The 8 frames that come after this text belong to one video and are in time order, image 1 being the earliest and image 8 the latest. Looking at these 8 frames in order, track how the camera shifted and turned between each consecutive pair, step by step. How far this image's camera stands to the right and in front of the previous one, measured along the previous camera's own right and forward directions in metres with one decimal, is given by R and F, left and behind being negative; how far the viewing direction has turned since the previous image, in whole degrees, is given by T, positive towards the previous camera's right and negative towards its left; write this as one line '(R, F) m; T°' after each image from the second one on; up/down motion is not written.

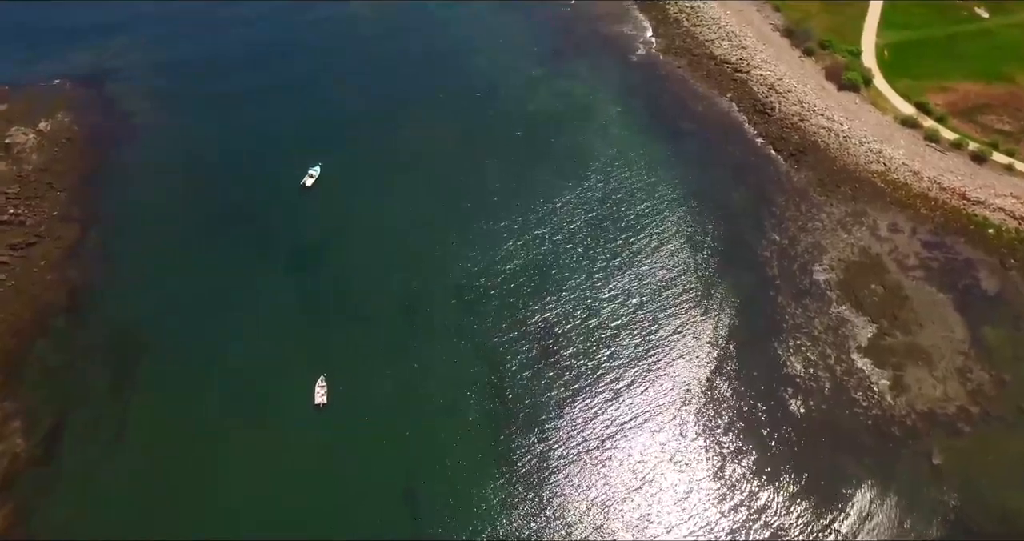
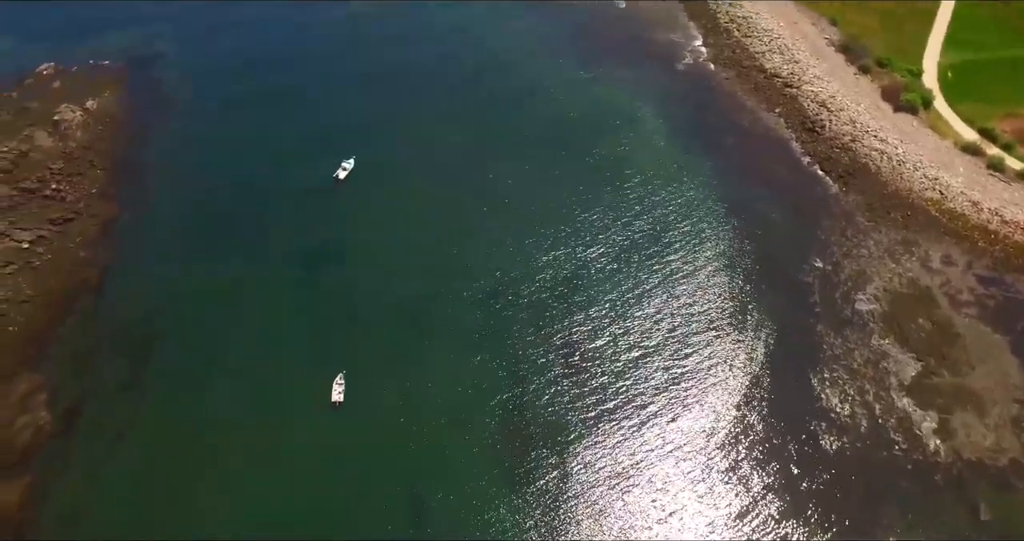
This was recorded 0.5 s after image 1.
(+0.3, +1.6) m; -3°
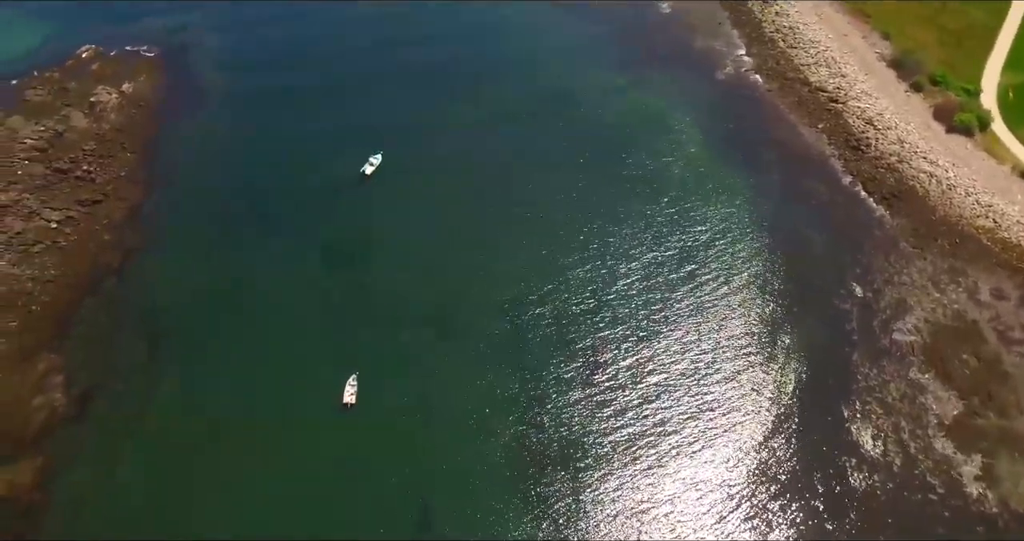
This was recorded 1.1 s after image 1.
(+0.2, +1.8) m; -2°
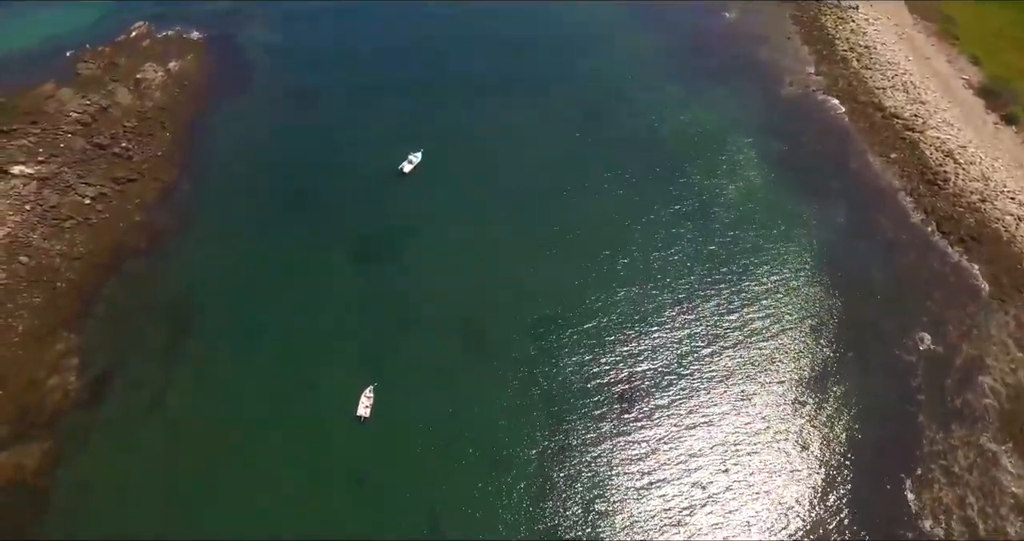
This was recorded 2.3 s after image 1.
(+0.1, +3.9) m; -3°
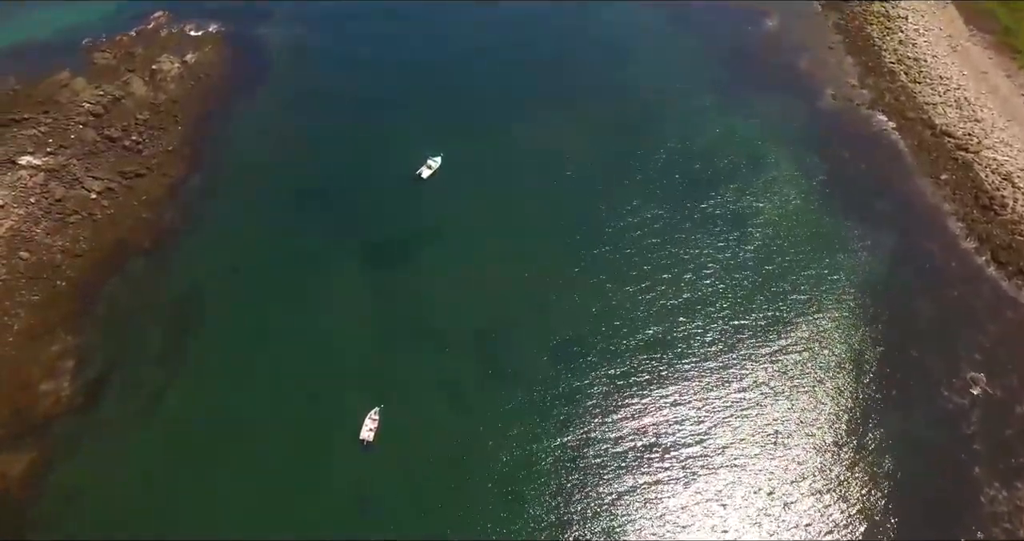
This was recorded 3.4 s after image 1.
(-0.4, +4.0) m; -1°
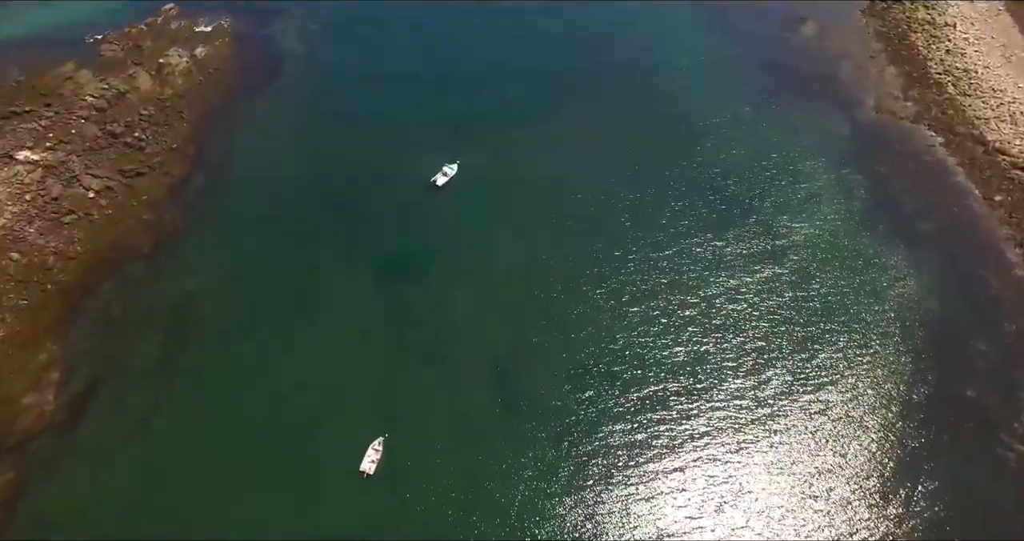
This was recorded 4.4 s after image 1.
(-0.7, +4.4) m; -1°
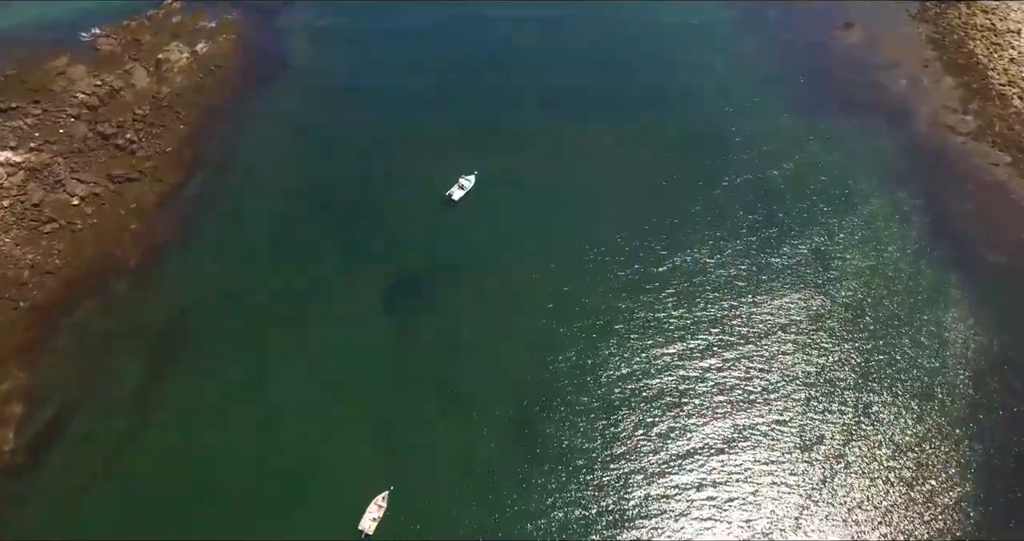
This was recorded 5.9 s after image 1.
(-1.3, +6.4) m; -1°
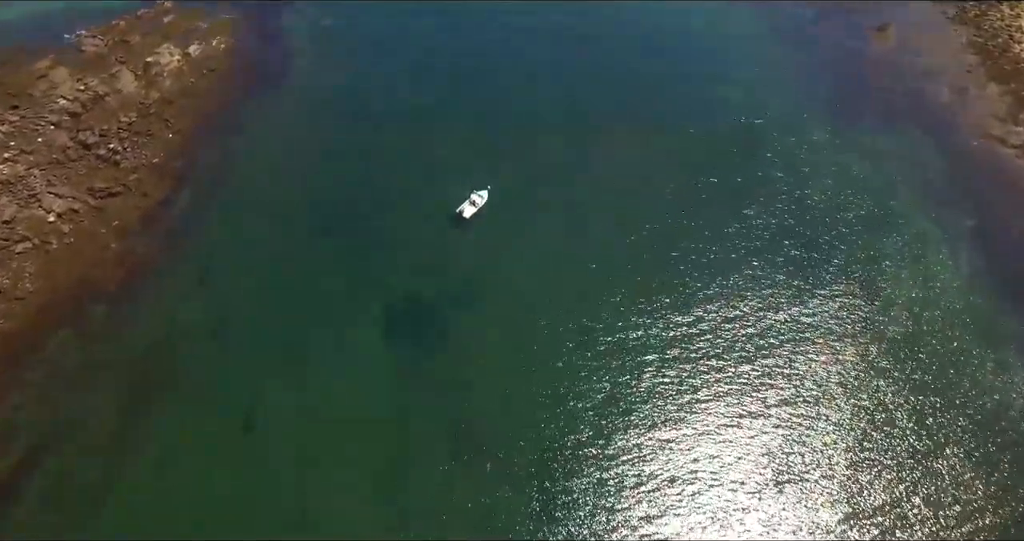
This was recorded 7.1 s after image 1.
(-1.4, +5.5) m; 0°
